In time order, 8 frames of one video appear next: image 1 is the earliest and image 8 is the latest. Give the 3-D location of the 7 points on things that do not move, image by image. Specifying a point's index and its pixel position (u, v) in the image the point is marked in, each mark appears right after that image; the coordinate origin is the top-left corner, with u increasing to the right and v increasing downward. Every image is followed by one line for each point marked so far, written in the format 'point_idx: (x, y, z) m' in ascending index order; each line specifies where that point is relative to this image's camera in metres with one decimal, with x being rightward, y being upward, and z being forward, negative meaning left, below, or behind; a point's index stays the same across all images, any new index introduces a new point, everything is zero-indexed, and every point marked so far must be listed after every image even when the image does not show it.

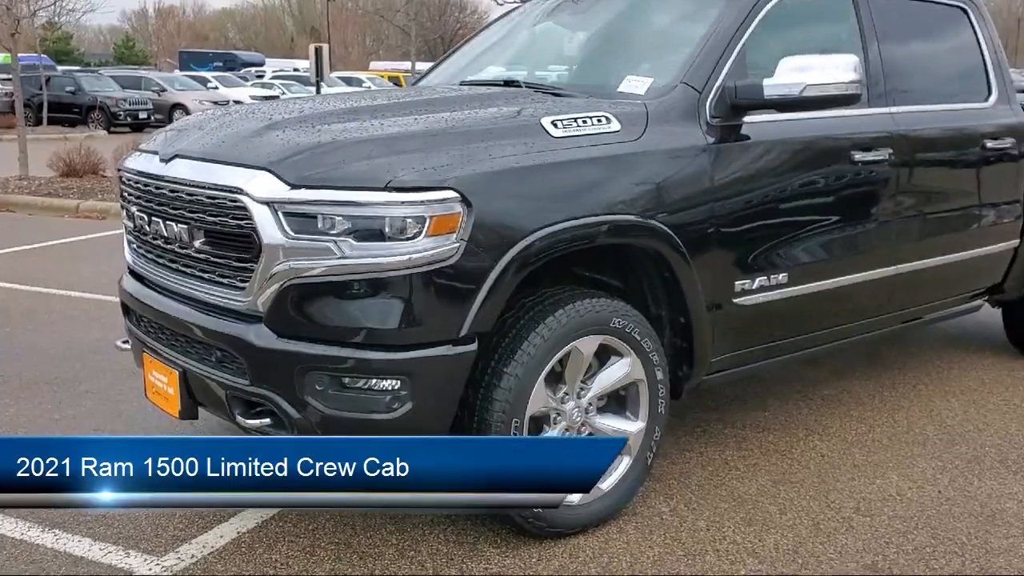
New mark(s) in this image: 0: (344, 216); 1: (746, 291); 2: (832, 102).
0: (-0.5, +0.2, +2.6) m
1: (+0.8, 0.0, +3.4) m
2: (+1.1, +0.6, +3.3) m
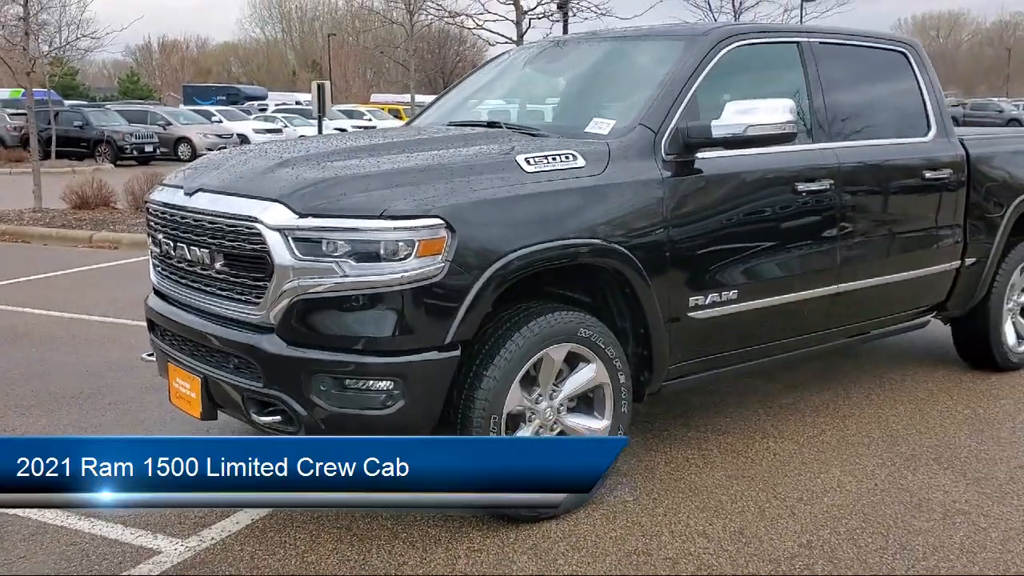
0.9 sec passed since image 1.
0: (-0.5, +0.2, +3.1) m
1: (+0.8, -0.1, +3.9) m
2: (+1.0, +0.6, +3.8) m
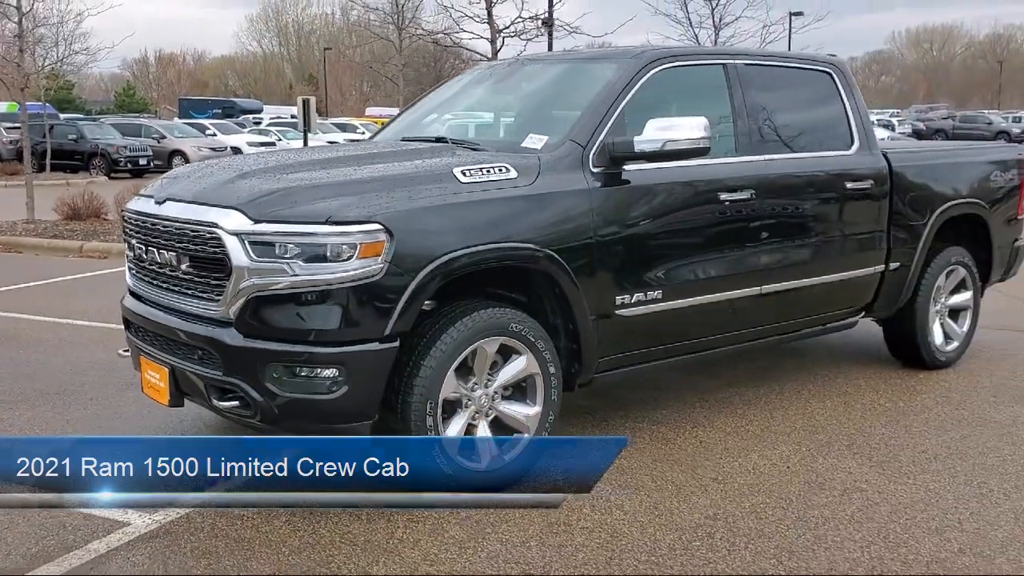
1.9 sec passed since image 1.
0: (-0.8, +0.2, +3.4) m
1: (+0.5, -0.1, +4.2) m
2: (+0.8, +0.6, +4.1) m
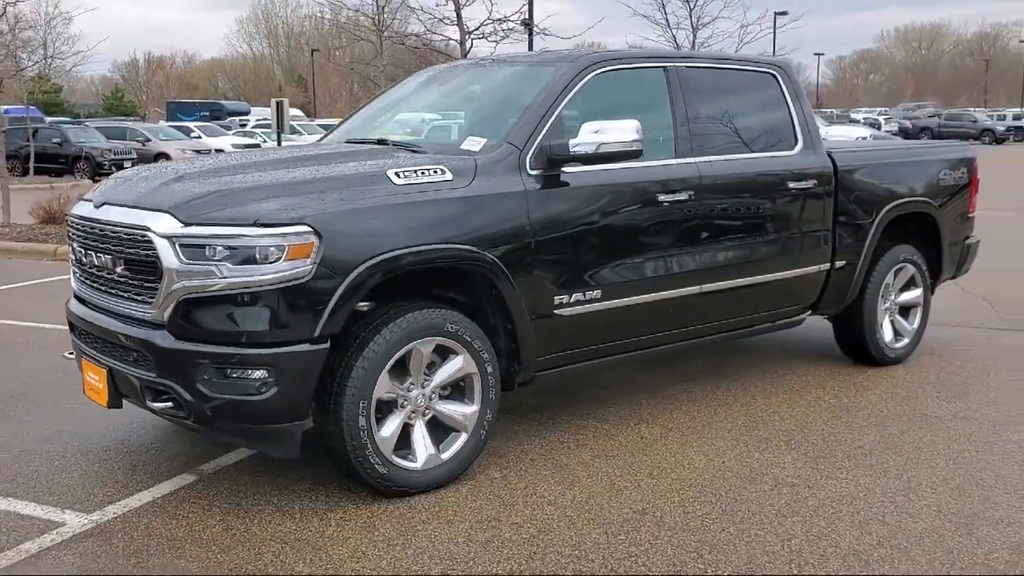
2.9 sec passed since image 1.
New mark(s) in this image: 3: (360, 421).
0: (-1.1, +0.2, +3.5) m
1: (+0.2, -0.1, +4.3) m
2: (+0.5, +0.6, +4.2) m
3: (-0.6, -0.5, +3.6) m
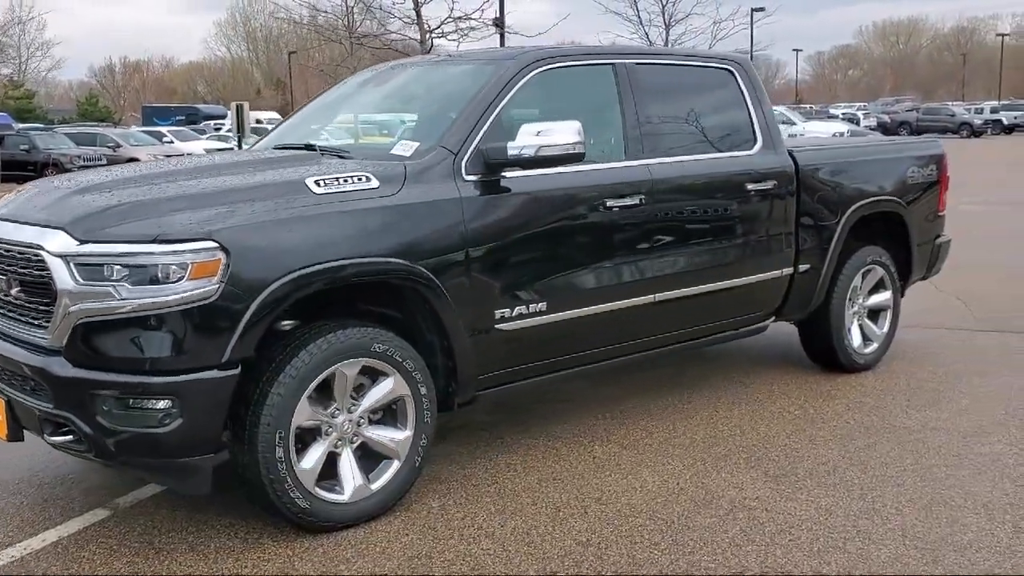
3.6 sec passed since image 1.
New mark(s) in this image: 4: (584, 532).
0: (-1.3, +0.1, +3.2) m
1: (0.0, -0.1, +4.0) m
2: (+0.2, +0.5, +3.9) m
3: (-0.8, -0.6, +3.4) m
4: (+0.3, -0.9, +3.6) m
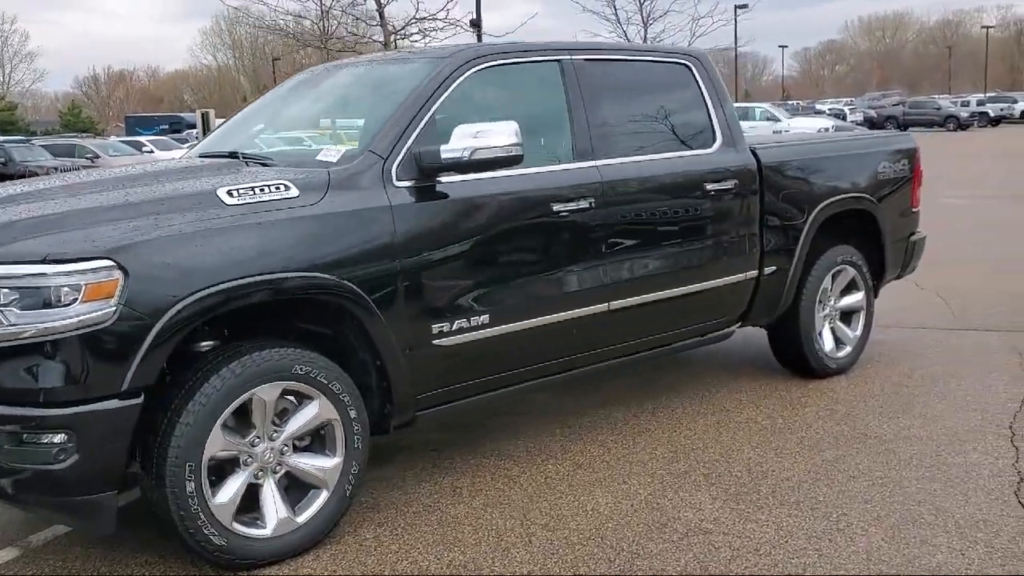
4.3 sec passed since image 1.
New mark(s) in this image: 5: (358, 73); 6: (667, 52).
0: (-1.6, 0.0, +2.9) m
1: (-0.3, -0.2, +3.8) m
2: (0.0, +0.5, +3.7) m
3: (-1.1, -0.6, +3.1) m
4: (+0.1, -1.0, +3.3) m
5: (-0.7, +1.0, +4.4) m
6: (+0.8, +1.2, +5.0) m
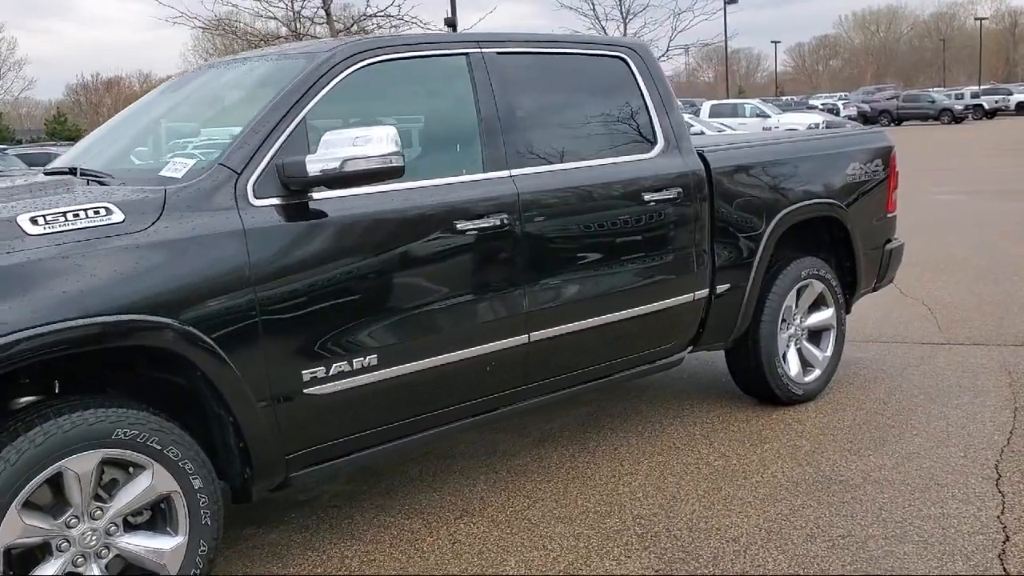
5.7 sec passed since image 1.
0: (-1.9, -0.1, +2.3) m
1: (-0.6, -0.3, +3.2) m
2: (-0.4, +0.4, +3.1) m
3: (-1.4, -0.8, +2.5) m
4: (-0.3, -1.1, +2.7) m
5: (-1.1, +0.9, +3.8) m
6: (+0.4, +1.1, +4.4) m
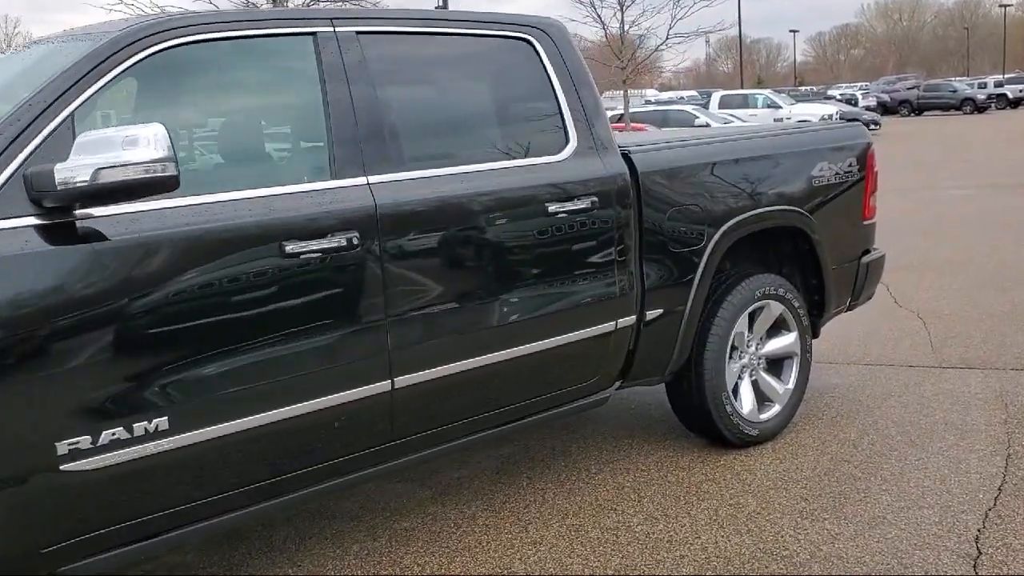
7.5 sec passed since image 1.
0: (-2.4, -0.3, +1.7) m
1: (-1.1, -0.4, +2.5) m
2: (-0.9, +0.3, +2.4) m
3: (-1.9, -0.9, +1.8) m
4: (-0.8, -1.2, +2.0) m
5: (-1.6, +0.8, +3.1) m
6: (0.0, +1.0, +3.7) m
